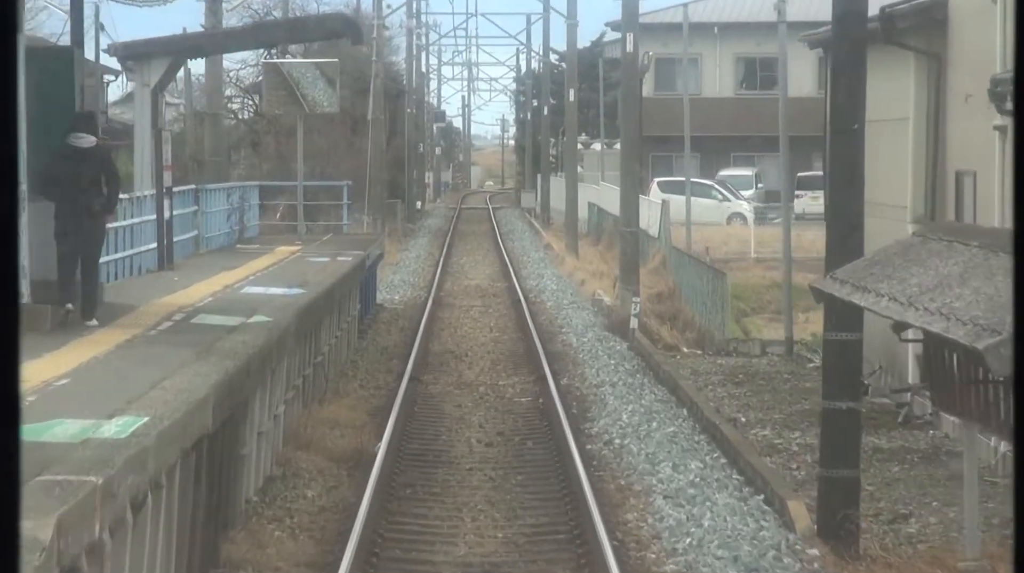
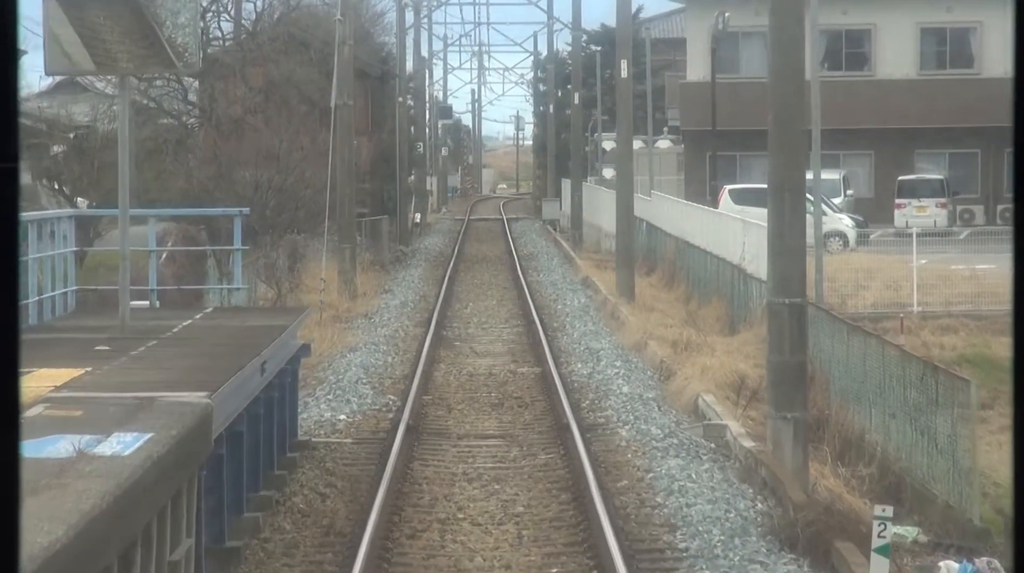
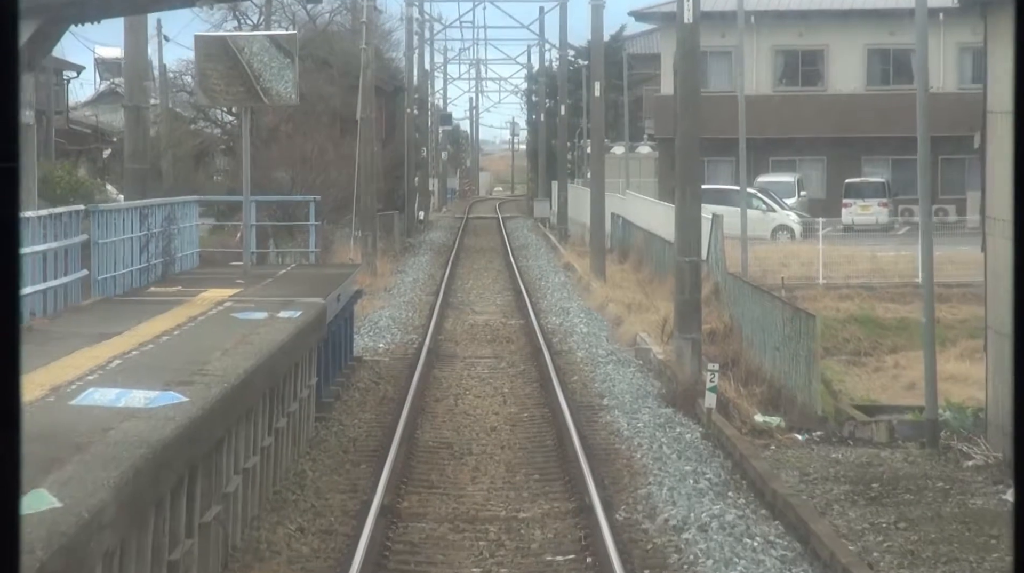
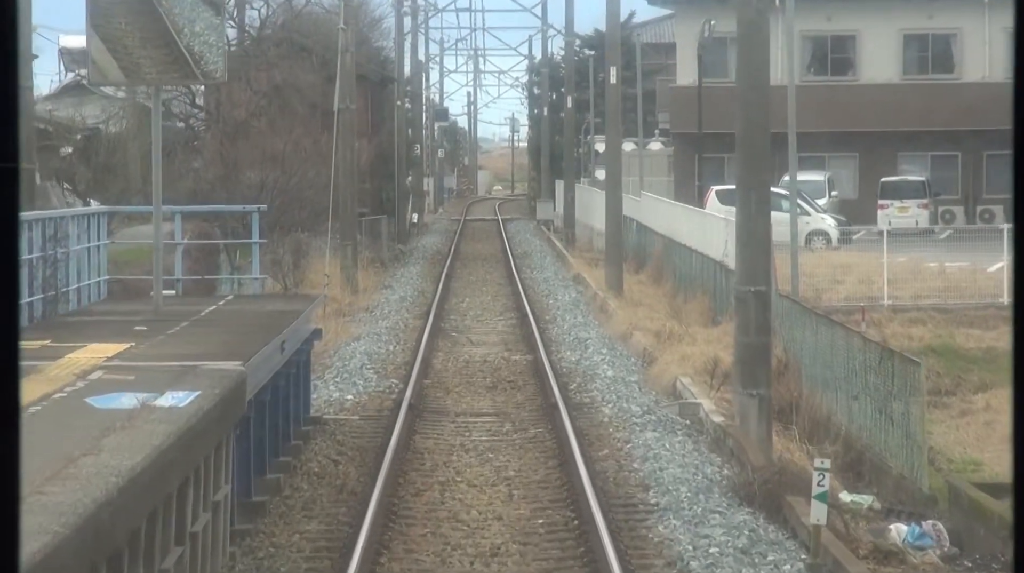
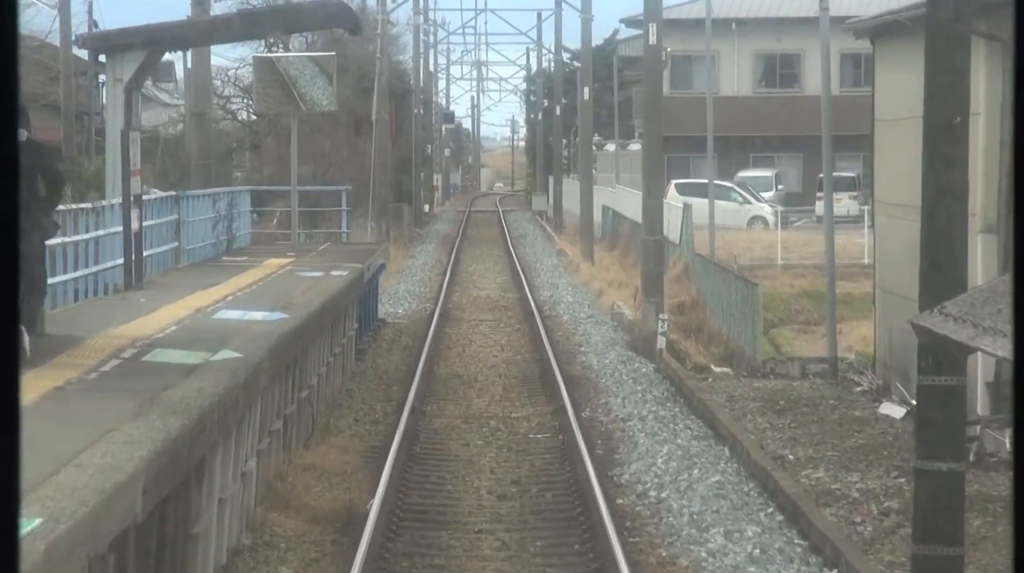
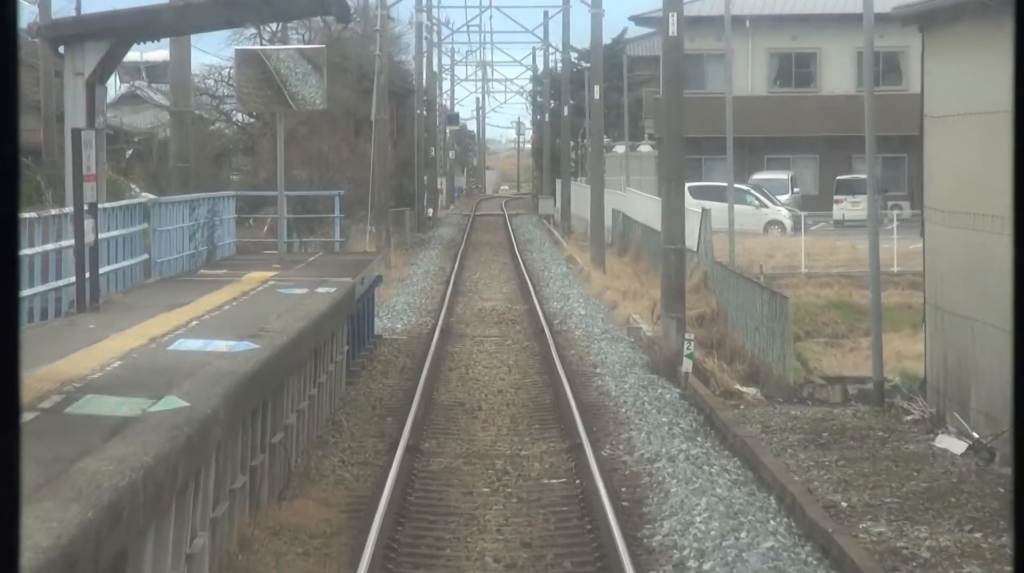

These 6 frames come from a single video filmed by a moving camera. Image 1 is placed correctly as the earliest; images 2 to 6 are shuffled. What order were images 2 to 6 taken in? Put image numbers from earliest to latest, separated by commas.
5, 6, 3, 4, 2
